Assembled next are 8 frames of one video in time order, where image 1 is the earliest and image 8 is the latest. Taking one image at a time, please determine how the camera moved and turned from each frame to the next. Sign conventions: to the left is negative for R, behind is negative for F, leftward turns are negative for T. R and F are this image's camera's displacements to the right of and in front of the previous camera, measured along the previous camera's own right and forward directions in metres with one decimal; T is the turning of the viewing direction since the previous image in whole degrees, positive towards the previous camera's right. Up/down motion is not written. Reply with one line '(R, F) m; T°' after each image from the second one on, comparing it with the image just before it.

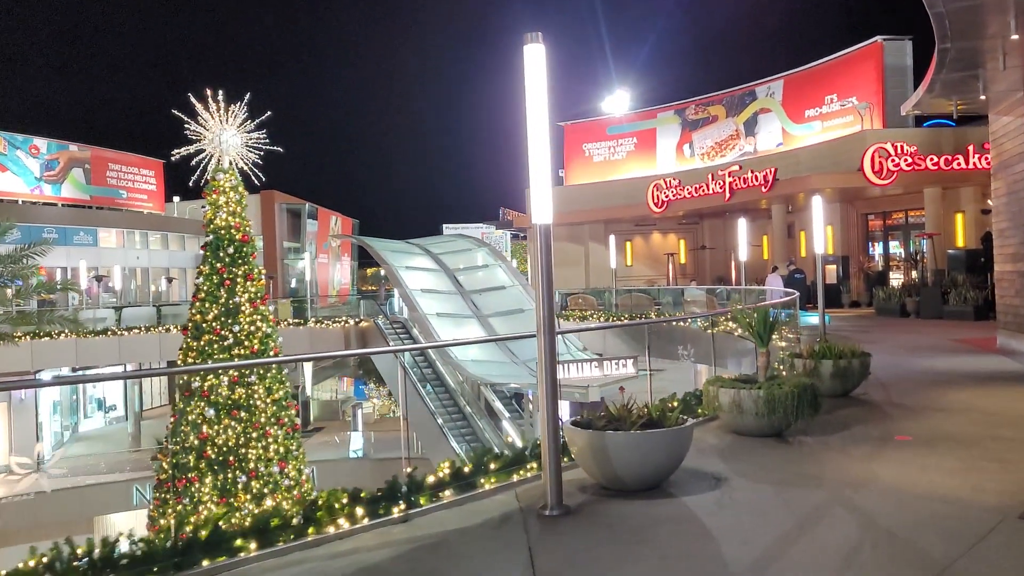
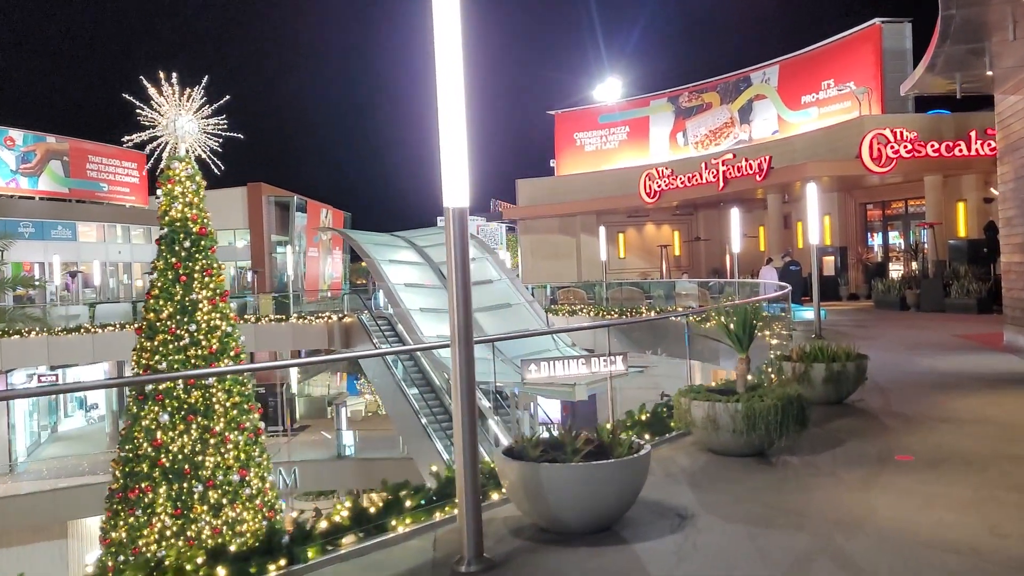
(+0.2, +0.5) m; 0°
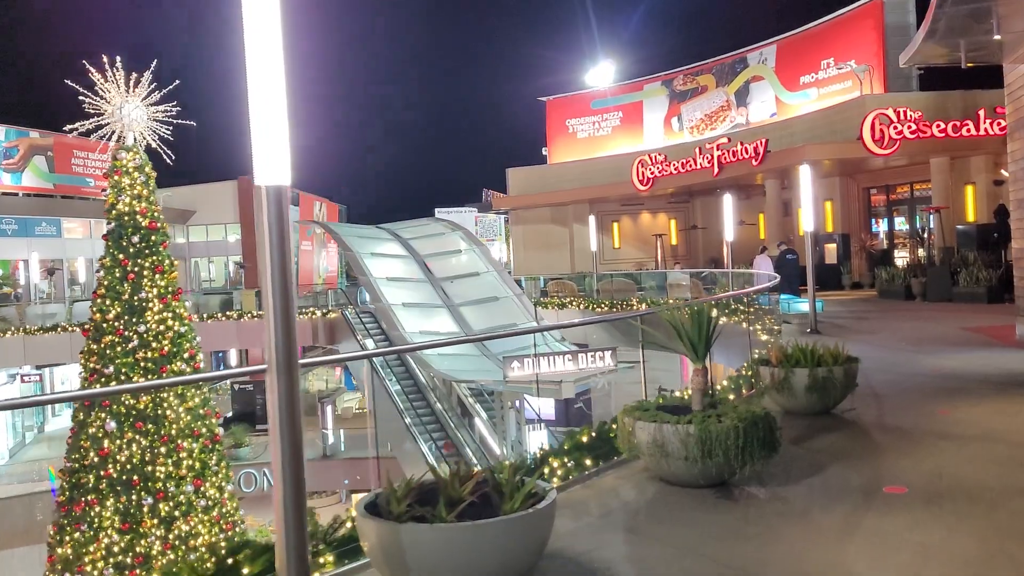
(+0.3, +0.6) m; -1°
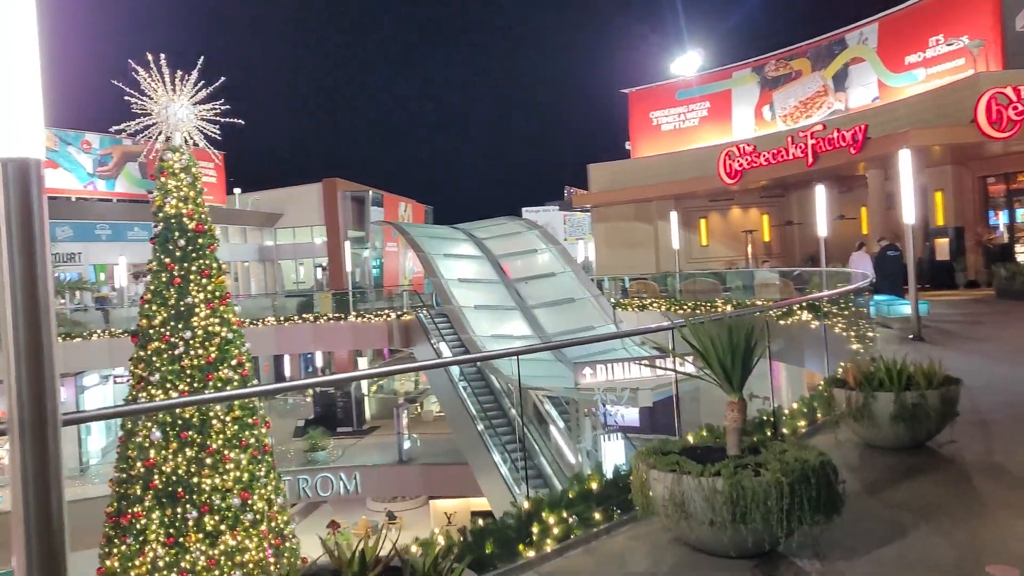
(+0.3, +0.6) m; -6°
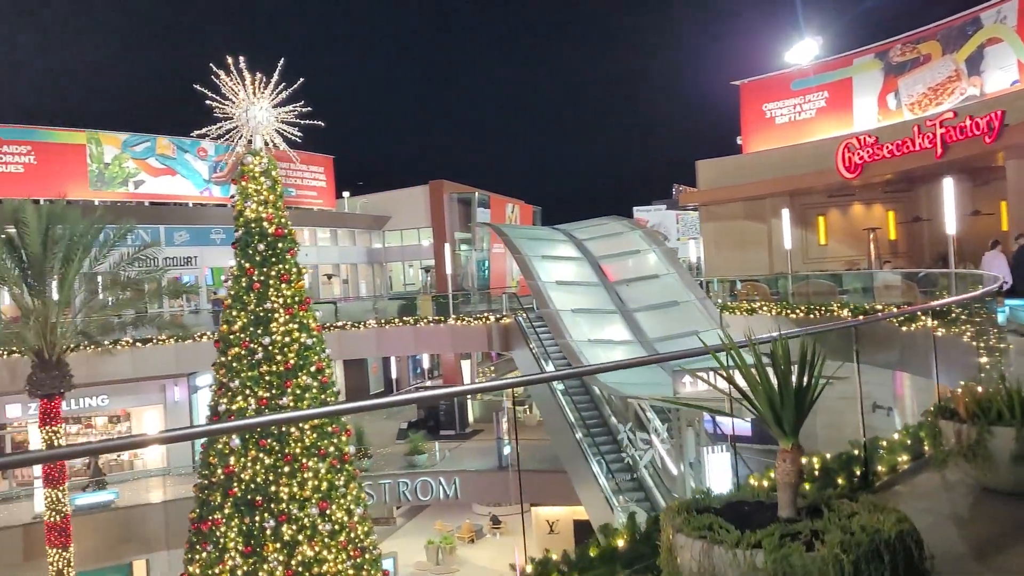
(+0.2, +0.4) m; -8°
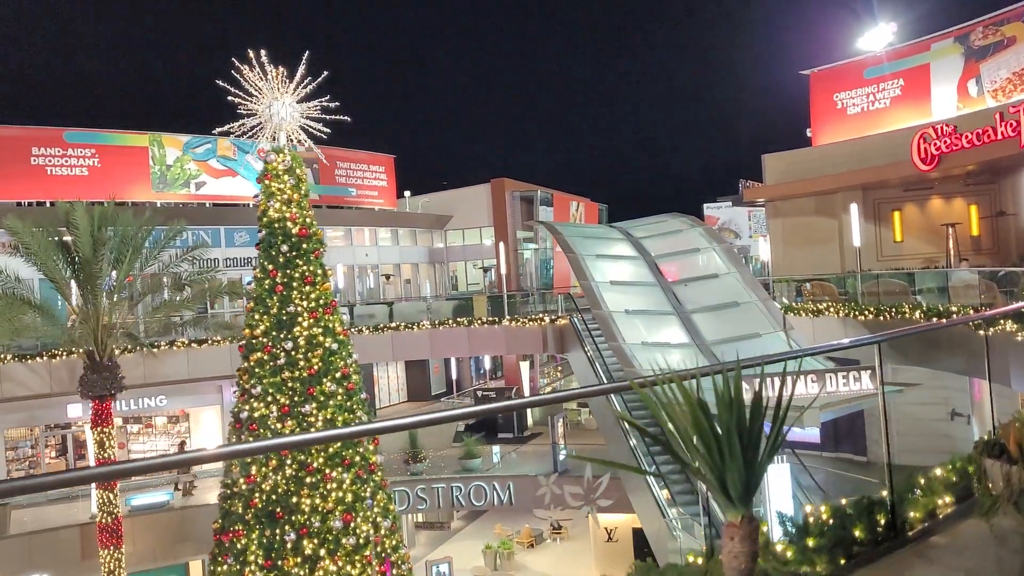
(+0.3, +0.4) m; -5°
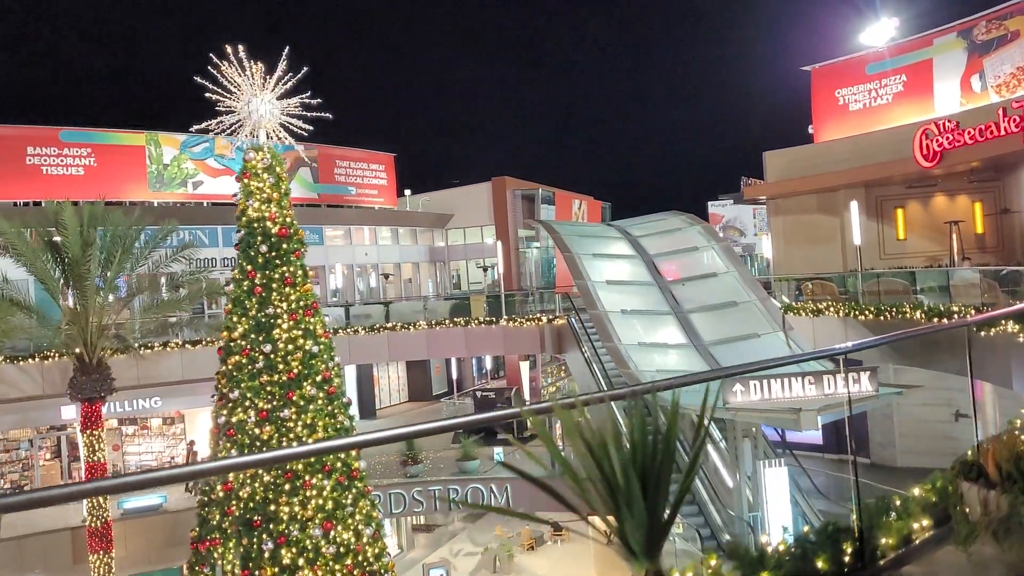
(+0.2, +0.2) m; 0°
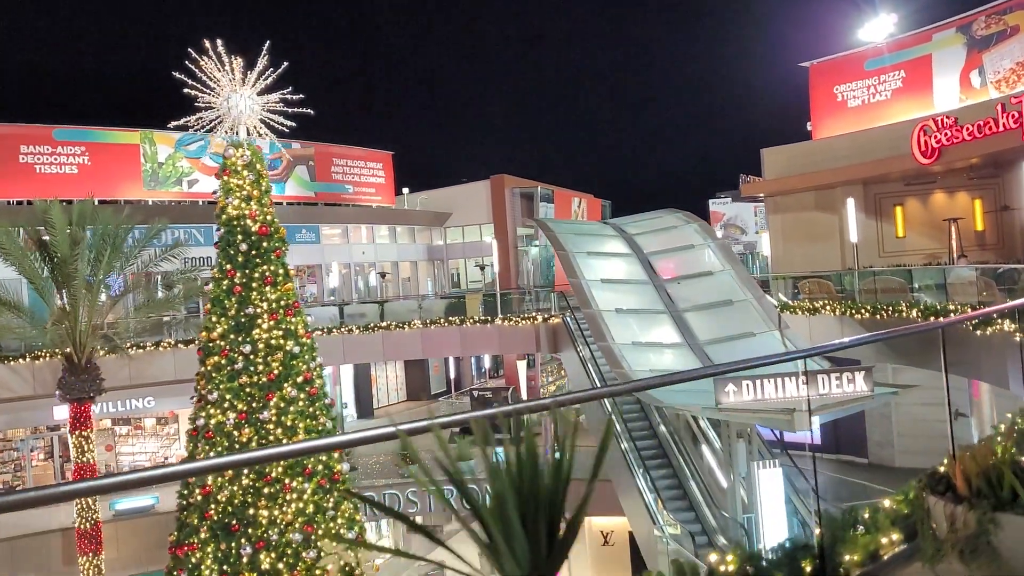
(+0.1, +0.1) m; 0°
